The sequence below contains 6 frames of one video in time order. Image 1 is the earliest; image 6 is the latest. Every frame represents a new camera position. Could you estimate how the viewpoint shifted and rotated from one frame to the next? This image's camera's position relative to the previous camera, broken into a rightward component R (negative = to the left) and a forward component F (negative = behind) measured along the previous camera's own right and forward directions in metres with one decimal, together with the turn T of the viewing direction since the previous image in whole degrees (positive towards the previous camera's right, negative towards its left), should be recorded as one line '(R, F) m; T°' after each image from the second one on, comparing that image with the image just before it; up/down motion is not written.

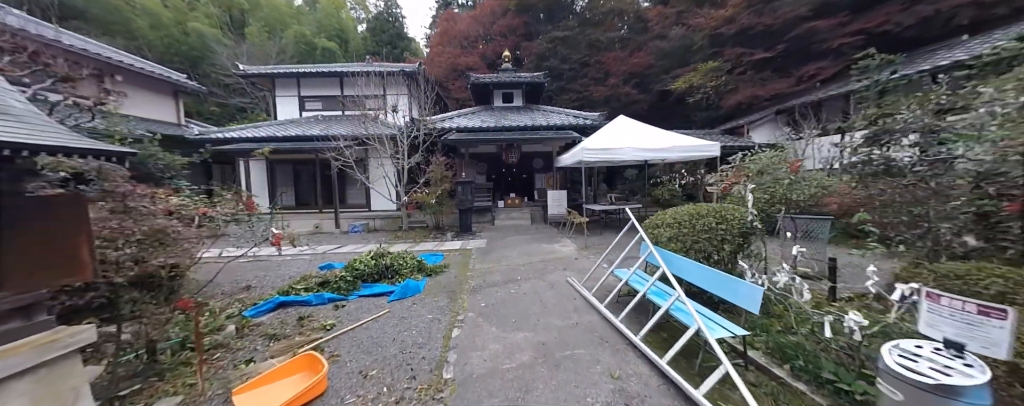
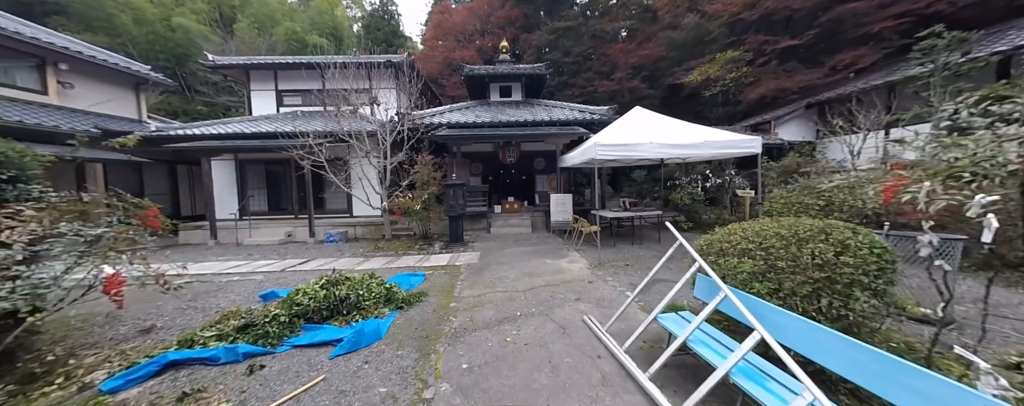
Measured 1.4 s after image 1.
(0.0, +1.0) m; 0°
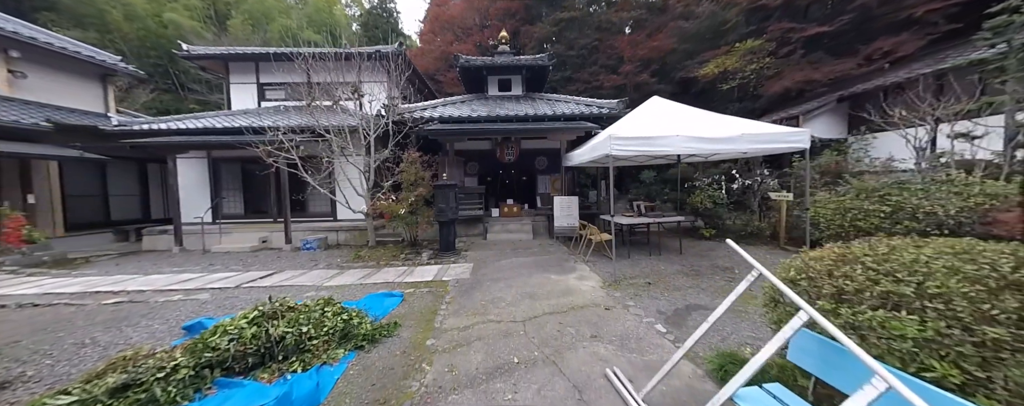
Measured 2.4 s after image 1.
(0.0, +0.8) m; 0°
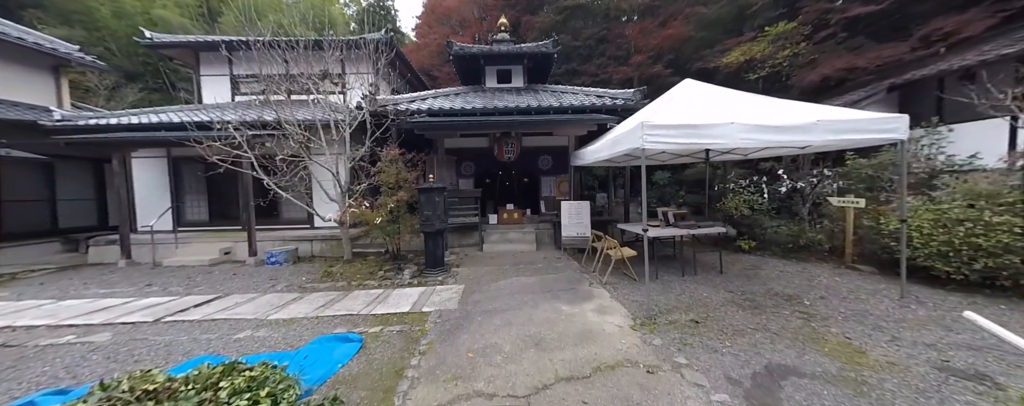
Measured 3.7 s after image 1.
(0.0, +0.9) m; 0°
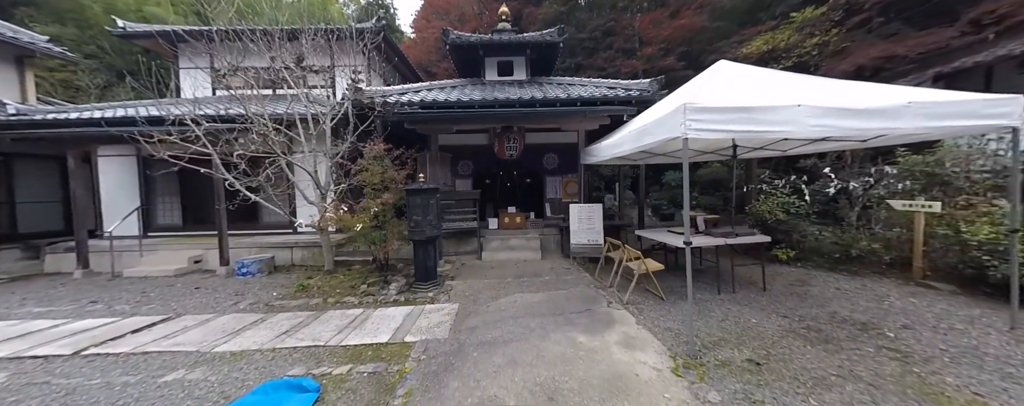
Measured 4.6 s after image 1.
(0.0, +0.6) m; 0°
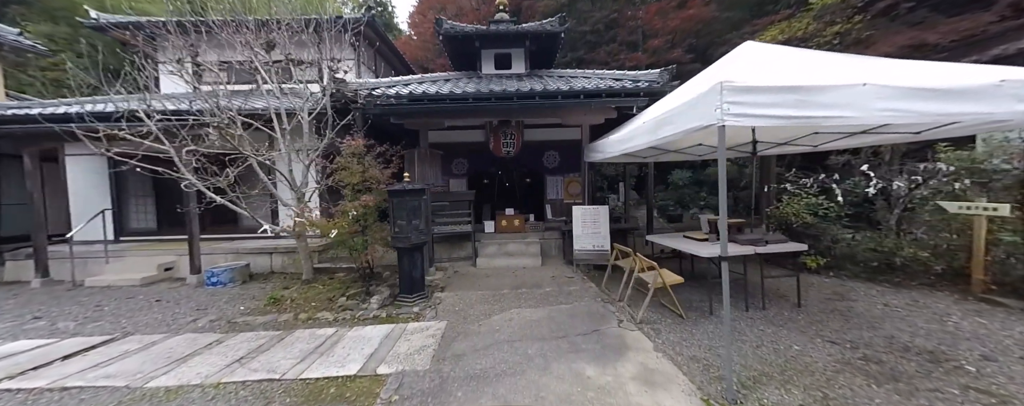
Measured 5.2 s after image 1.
(+0.1, +0.4) m; 0°
